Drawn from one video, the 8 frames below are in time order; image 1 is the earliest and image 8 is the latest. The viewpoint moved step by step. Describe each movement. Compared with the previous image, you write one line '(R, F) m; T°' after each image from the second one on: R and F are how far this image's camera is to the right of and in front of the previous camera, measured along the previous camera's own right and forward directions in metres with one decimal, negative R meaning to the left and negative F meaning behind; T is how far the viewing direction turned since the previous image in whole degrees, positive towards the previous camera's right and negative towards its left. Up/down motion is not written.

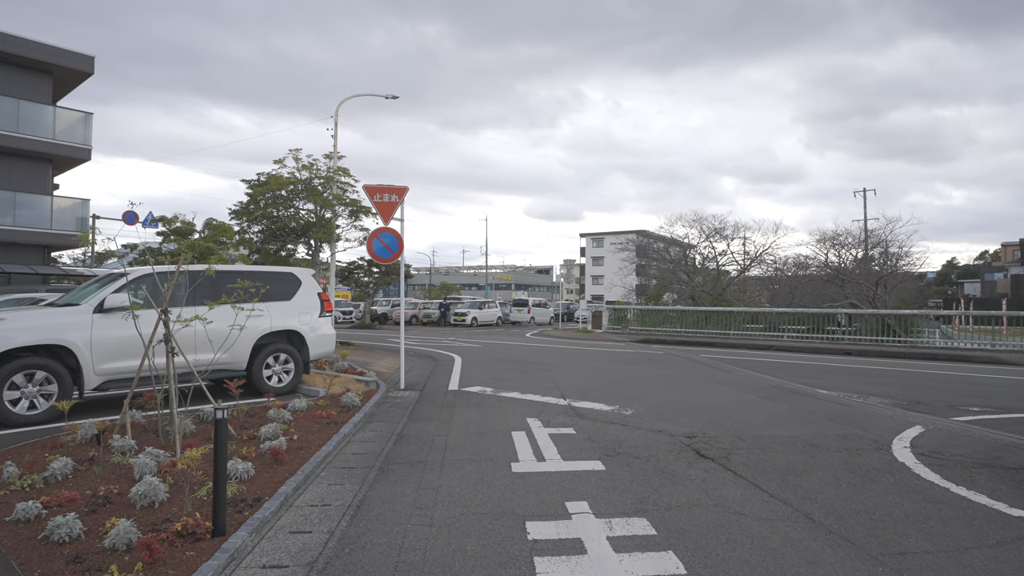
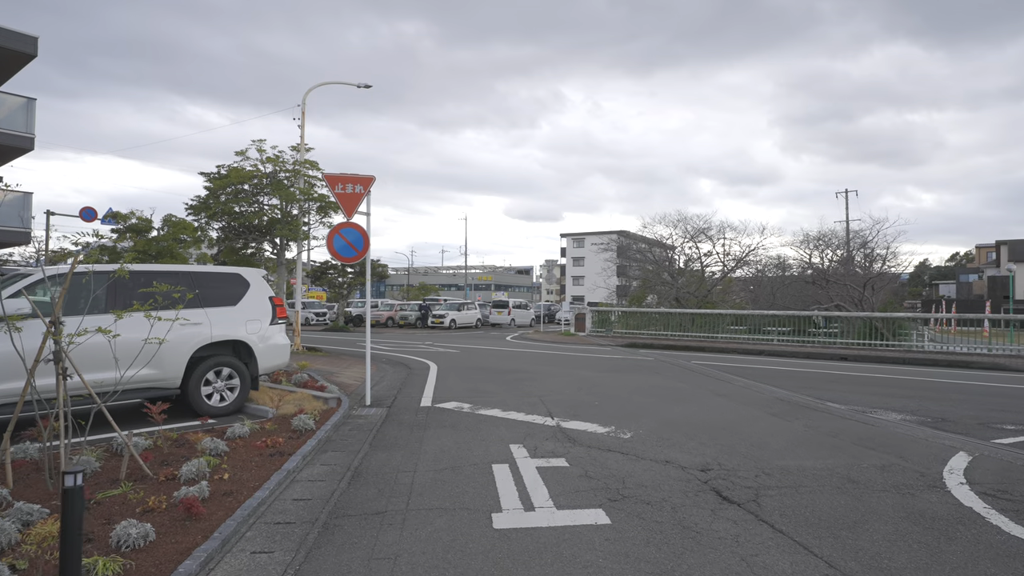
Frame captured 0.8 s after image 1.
(0.0, +1.2) m; +2°
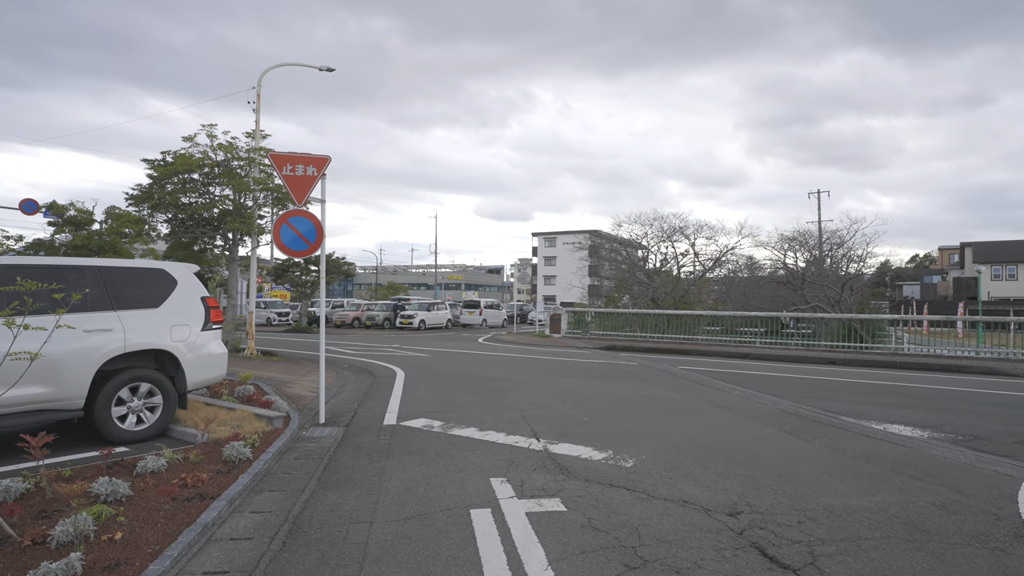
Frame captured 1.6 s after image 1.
(-0.1, +1.2) m; +3°
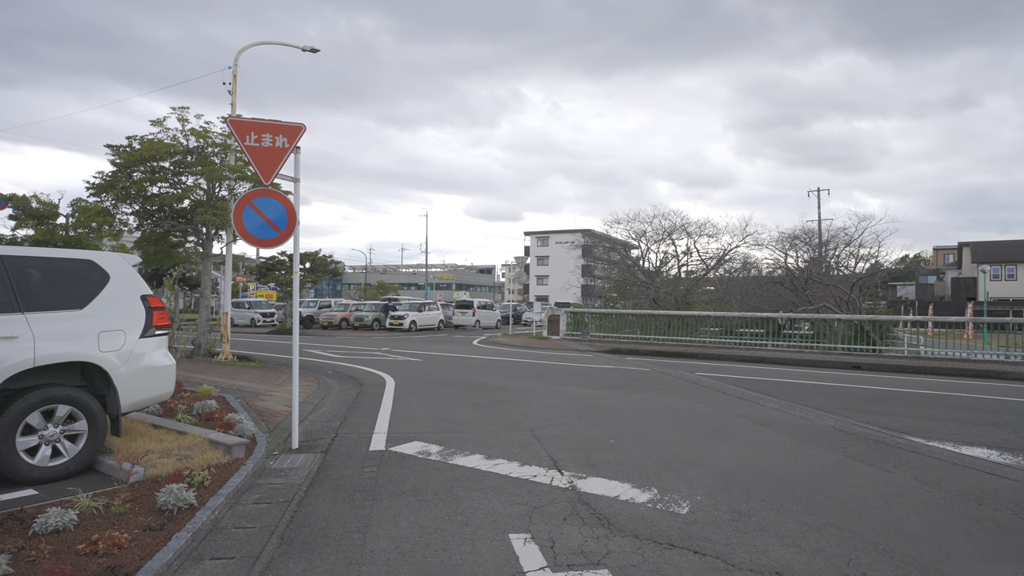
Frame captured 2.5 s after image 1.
(-0.2, +1.3) m; +1°
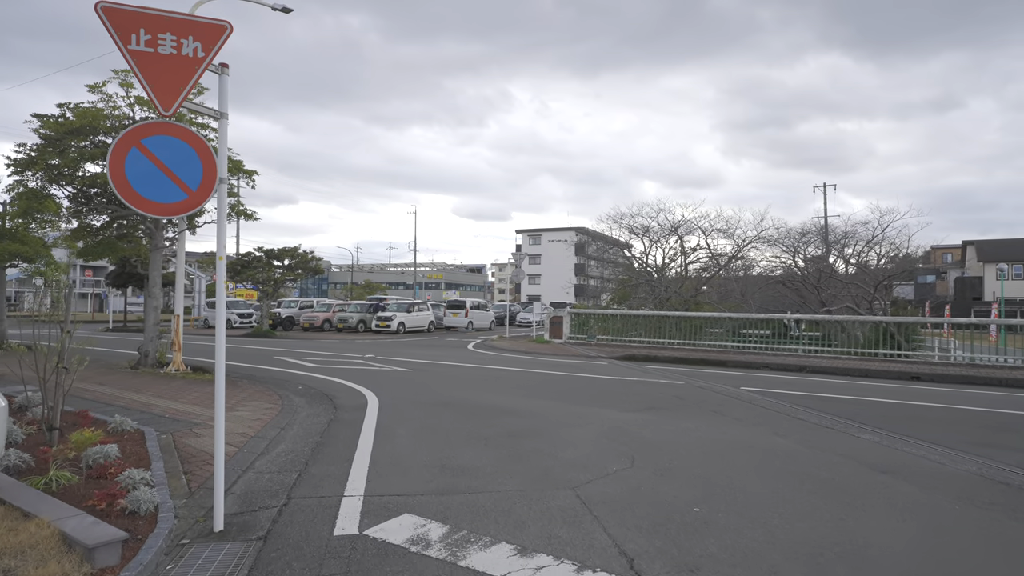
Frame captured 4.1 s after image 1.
(-0.4, +2.3) m; +1°
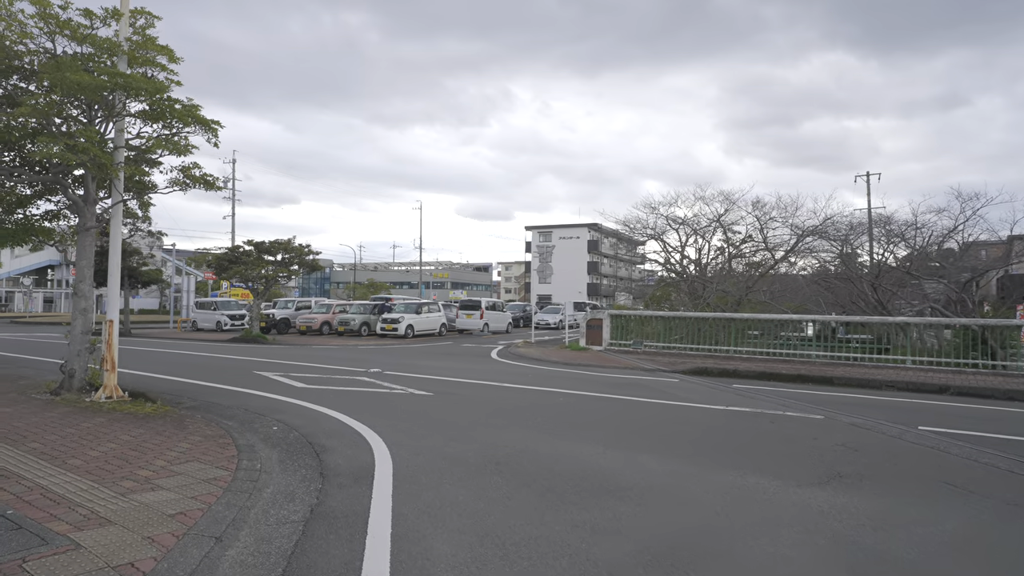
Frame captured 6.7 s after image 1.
(-0.9, +3.6) m; 0°
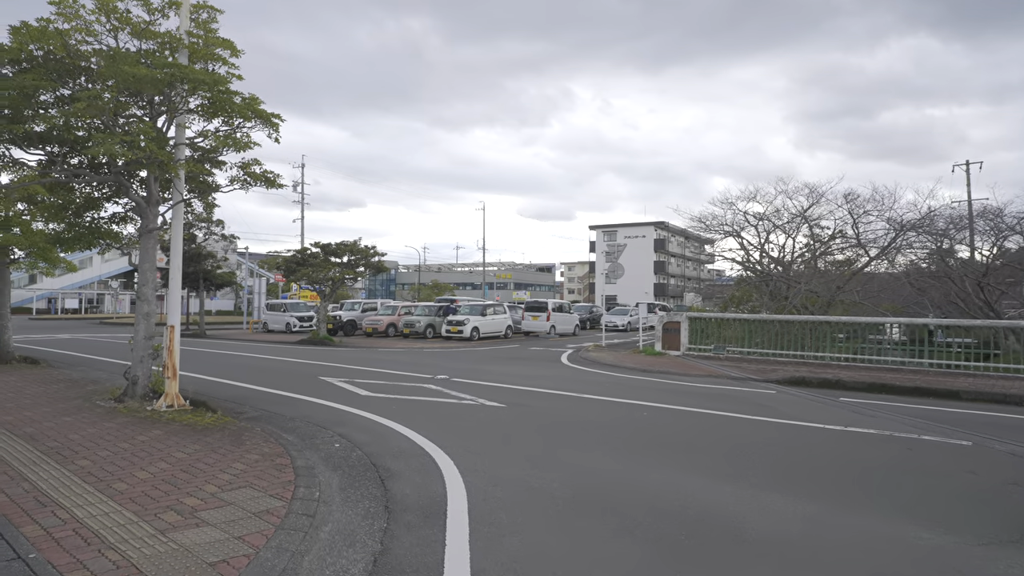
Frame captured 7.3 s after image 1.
(-0.3, +0.9) m; -6°
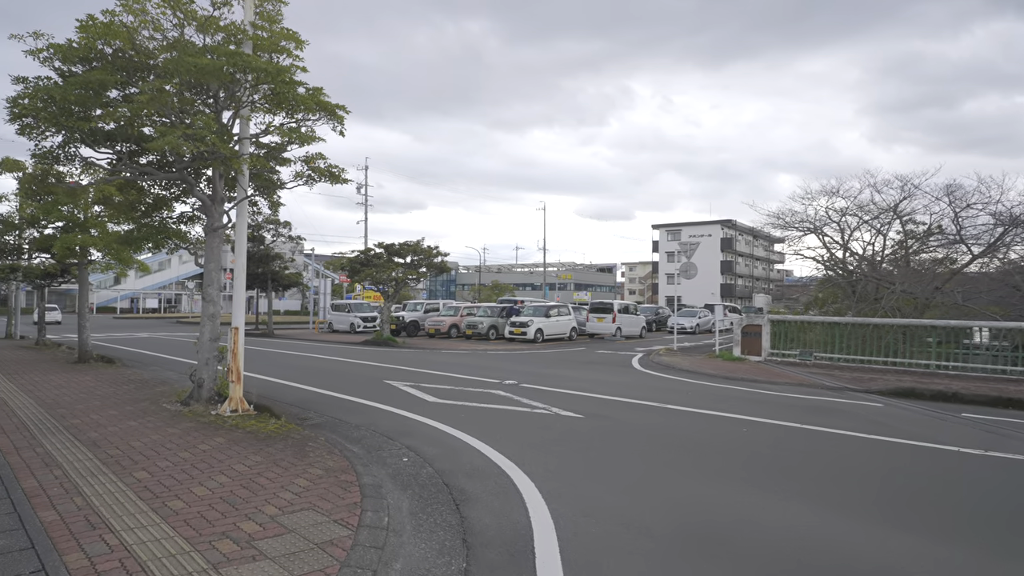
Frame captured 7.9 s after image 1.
(-0.3, +0.7) m; -5°
